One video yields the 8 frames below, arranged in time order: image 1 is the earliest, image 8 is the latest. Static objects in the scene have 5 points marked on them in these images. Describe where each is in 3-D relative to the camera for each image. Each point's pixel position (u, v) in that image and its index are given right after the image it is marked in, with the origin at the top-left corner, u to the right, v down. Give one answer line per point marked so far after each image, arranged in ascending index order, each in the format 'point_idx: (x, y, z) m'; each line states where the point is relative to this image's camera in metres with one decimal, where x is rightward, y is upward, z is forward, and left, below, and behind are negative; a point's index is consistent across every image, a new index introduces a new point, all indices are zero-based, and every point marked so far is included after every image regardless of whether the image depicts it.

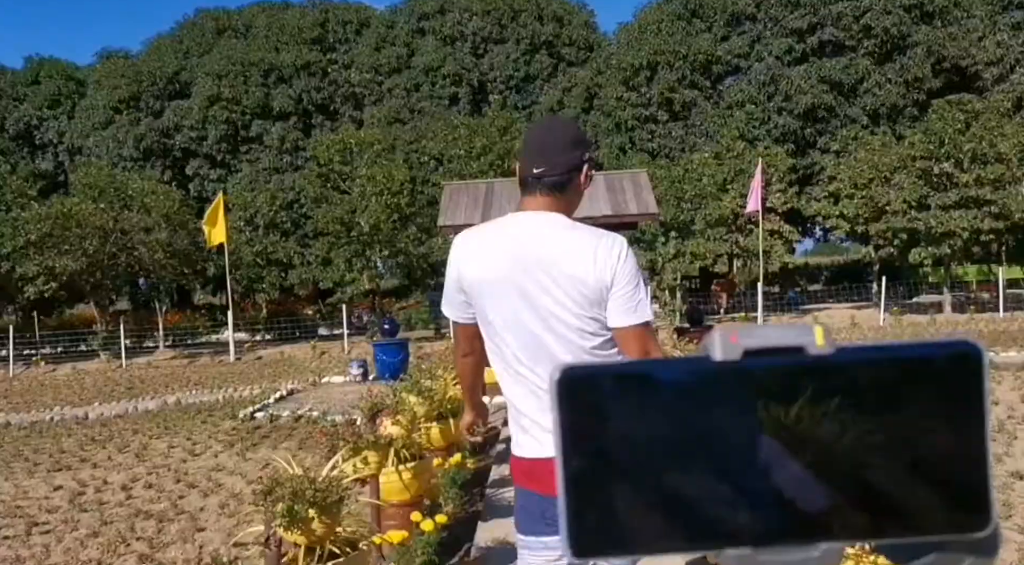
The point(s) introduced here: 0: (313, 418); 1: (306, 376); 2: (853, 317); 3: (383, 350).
0: (-2.1, -1.4, +9.3) m
1: (-3.1, -1.4, +13.5) m
2: (+7.5, -0.8, +19.6) m
3: (-1.7, -0.9, +12.0) m
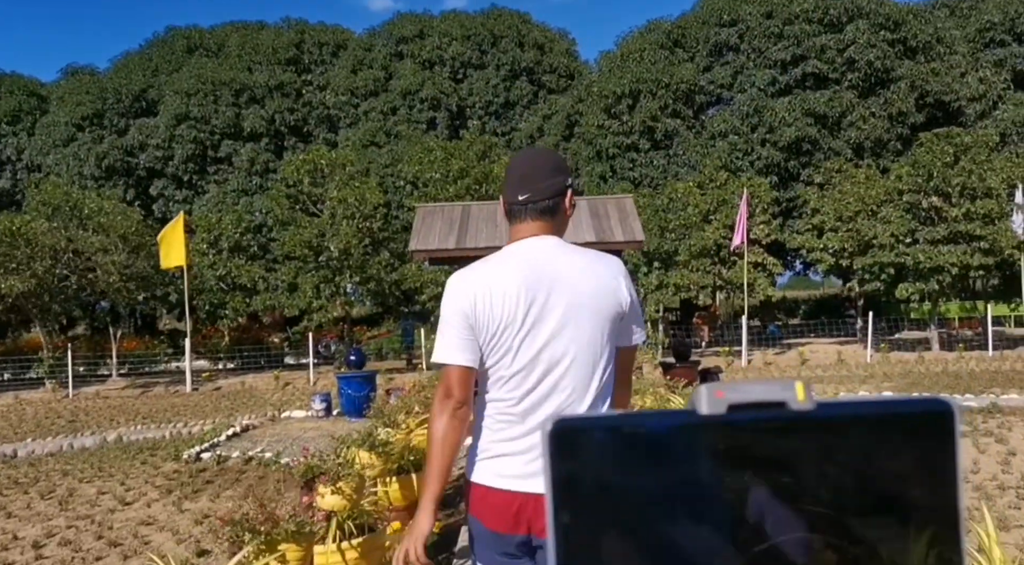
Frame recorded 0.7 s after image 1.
0: (-2.4, -1.7, +8.5) m
1: (-3.5, -1.8, +12.6) m
2: (+6.9, -1.5, +19.0) m
3: (-2.0, -1.3, +11.1) m
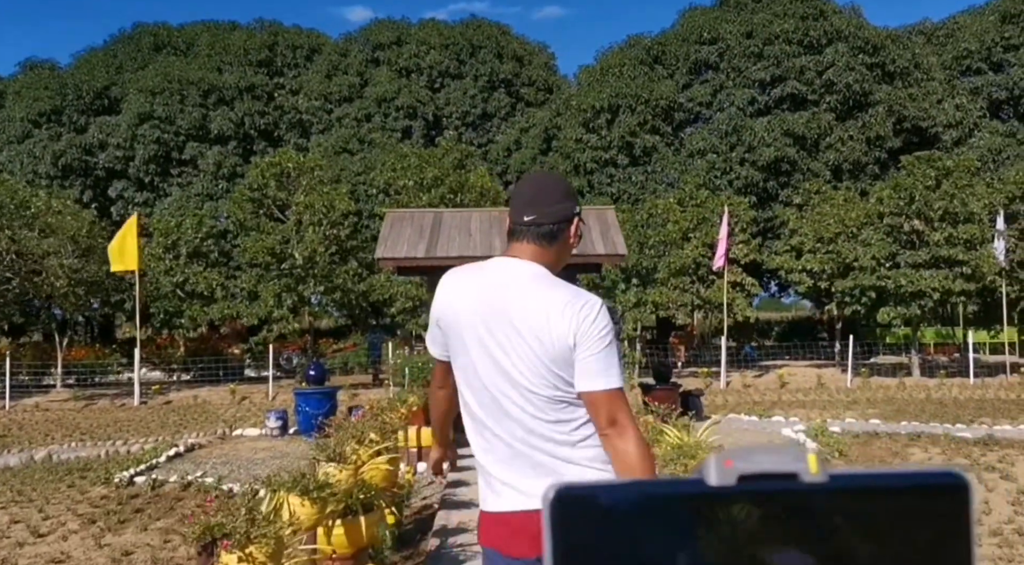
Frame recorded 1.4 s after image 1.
0: (-2.6, -1.7, +7.7) m
1: (-3.9, -1.9, +11.8) m
2: (+6.3, -2.0, +18.5) m
3: (-2.4, -1.4, +10.4) m
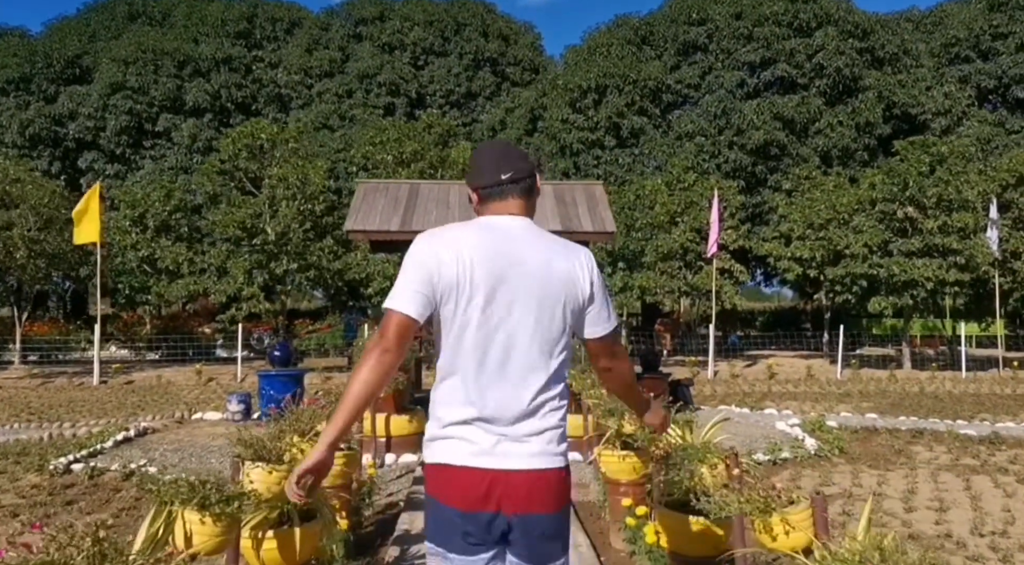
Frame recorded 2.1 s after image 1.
0: (-2.8, -1.5, +7.0) m
1: (-4.2, -1.6, +11.1) m
2: (+5.9, -1.7, +18.0) m
3: (-2.6, -1.1, +9.7) m
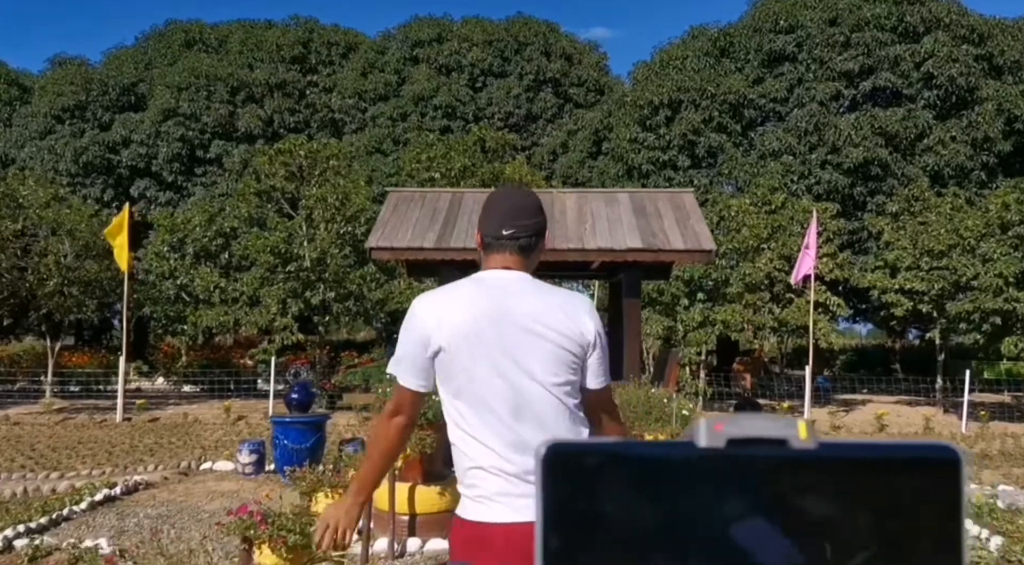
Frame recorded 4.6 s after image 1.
0: (-2.4, -1.7, +5.4) m
1: (-3.5, -1.9, +9.5) m
2: (+7.1, -2.3, +15.7) m
3: (-2.0, -1.4, +8.0) m
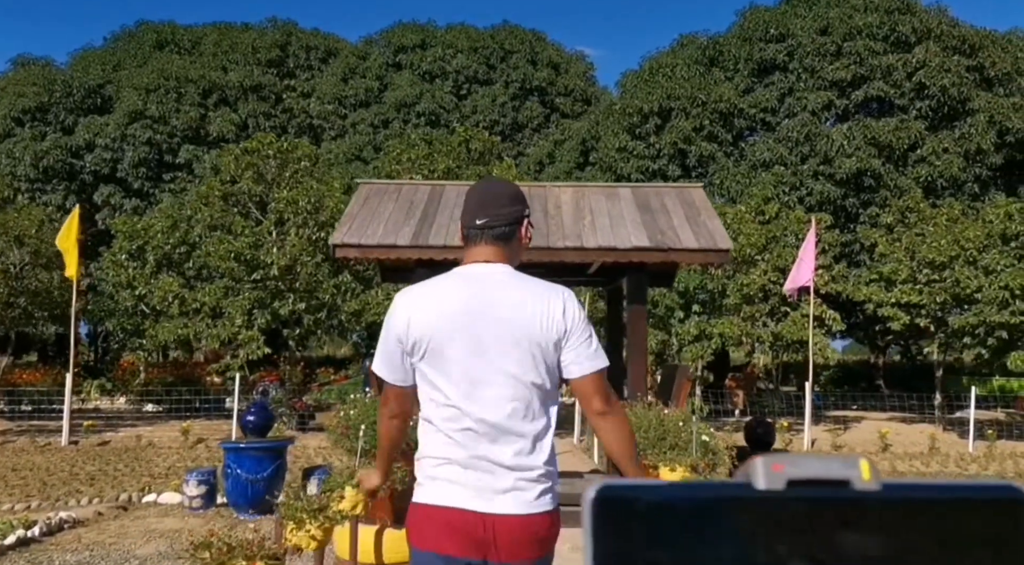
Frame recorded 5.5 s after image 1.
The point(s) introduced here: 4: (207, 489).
0: (-2.5, -1.7, +4.3) m
1: (-3.6, -1.9, +8.5) m
2: (+6.8, -2.5, +14.8) m
3: (-2.1, -1.4, +7.0) m
4: (-2.5, -1.7, +7.3) m
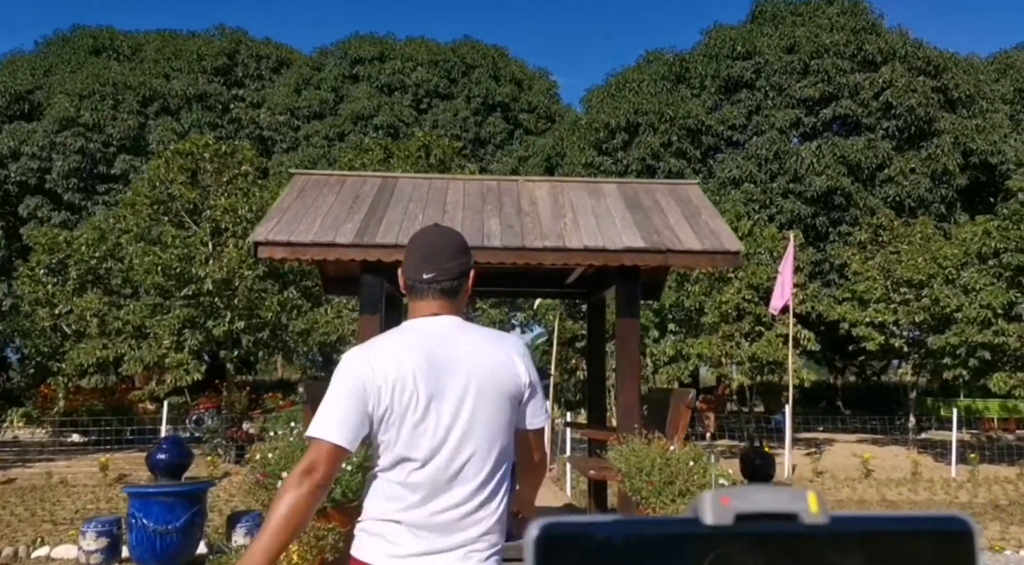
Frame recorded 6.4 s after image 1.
0: (-2.6, -1.6, +3.1) m
1: (-3.9, -2.0, +7.2) m
2: (+6.2, -2.8, +14.0) m
3: (-2.4, -1.5, +5.8) m
4: (-2.8, -1.8, +6.1) m
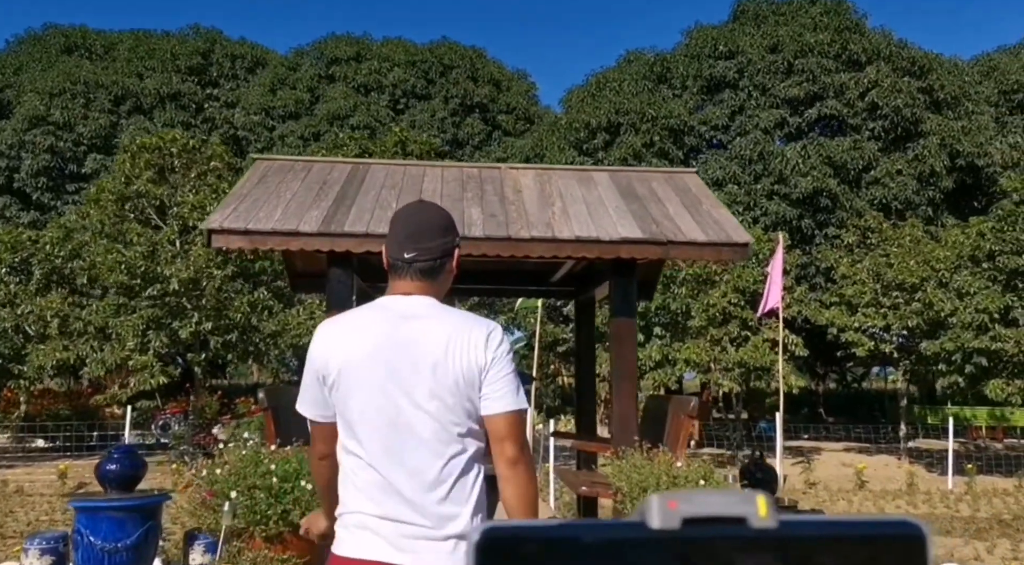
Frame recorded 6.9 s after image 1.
0: (-2.6, -1.6, +2.6) m
1: (-4.1, -2.0, +6.7) m
2: (+5.9, -2.9, +13.7) m
3: (-2.5, -1.4, +5.3) m
4: (-2.9, -1.8, +5.6) m
